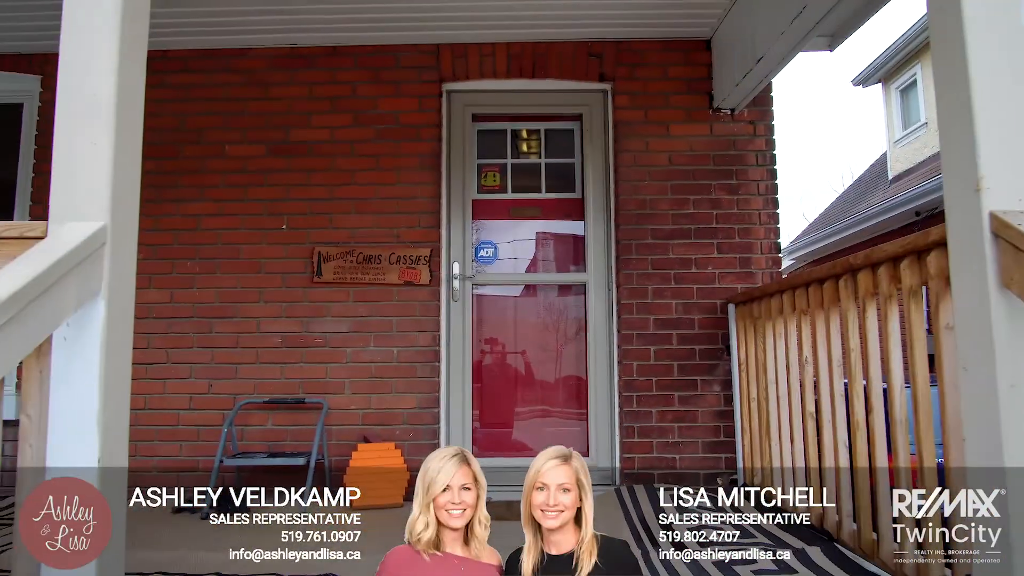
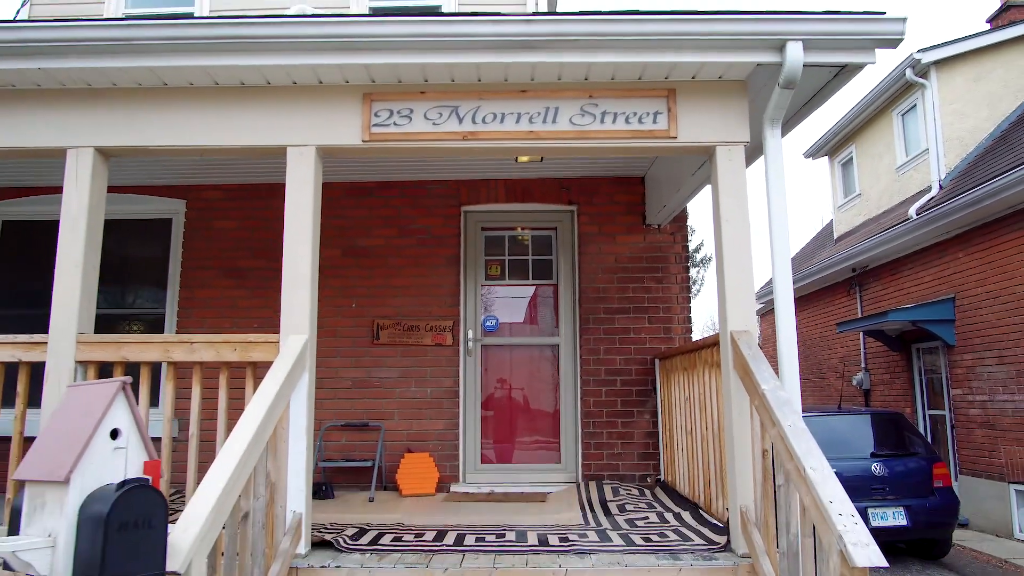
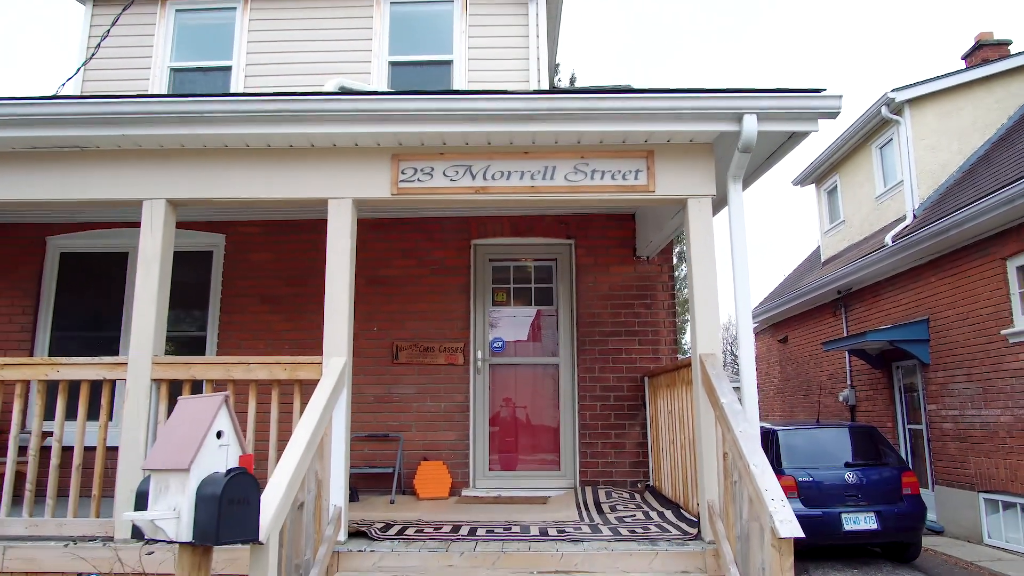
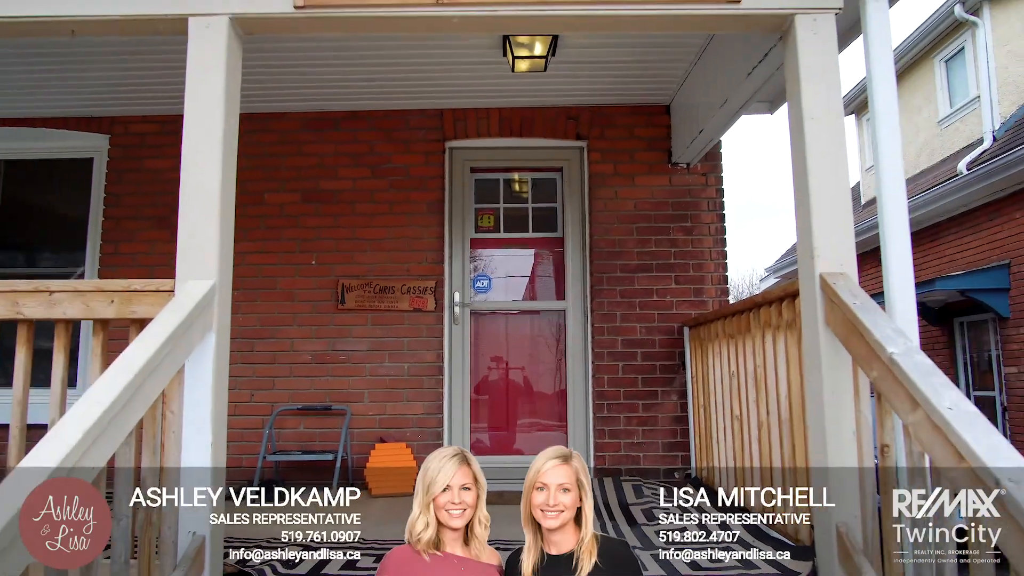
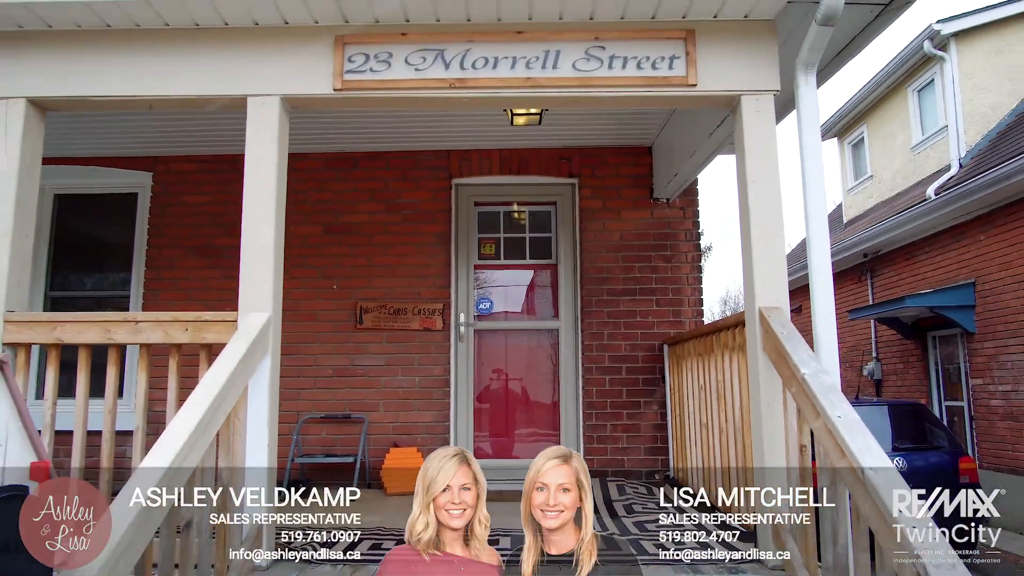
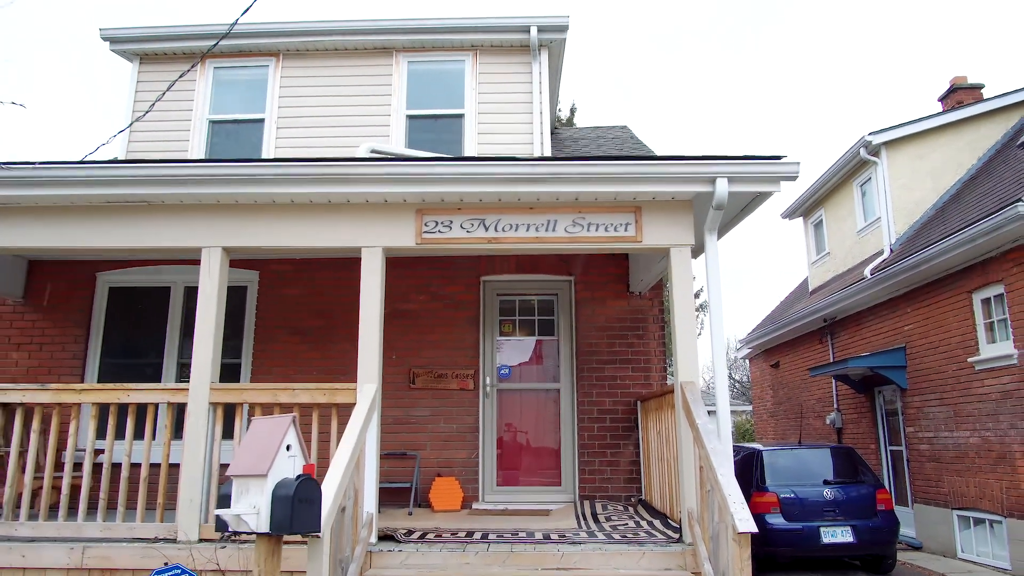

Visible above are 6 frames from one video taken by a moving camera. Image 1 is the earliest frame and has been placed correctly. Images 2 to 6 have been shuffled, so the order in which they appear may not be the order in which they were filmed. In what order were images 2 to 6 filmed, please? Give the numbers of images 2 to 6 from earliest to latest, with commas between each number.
4, 5, 2, 3, 6
